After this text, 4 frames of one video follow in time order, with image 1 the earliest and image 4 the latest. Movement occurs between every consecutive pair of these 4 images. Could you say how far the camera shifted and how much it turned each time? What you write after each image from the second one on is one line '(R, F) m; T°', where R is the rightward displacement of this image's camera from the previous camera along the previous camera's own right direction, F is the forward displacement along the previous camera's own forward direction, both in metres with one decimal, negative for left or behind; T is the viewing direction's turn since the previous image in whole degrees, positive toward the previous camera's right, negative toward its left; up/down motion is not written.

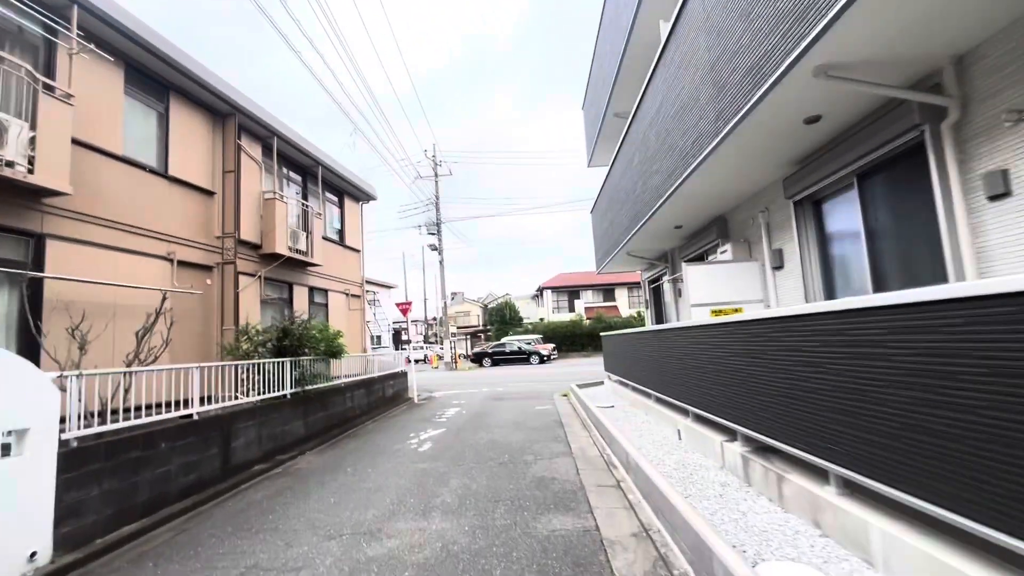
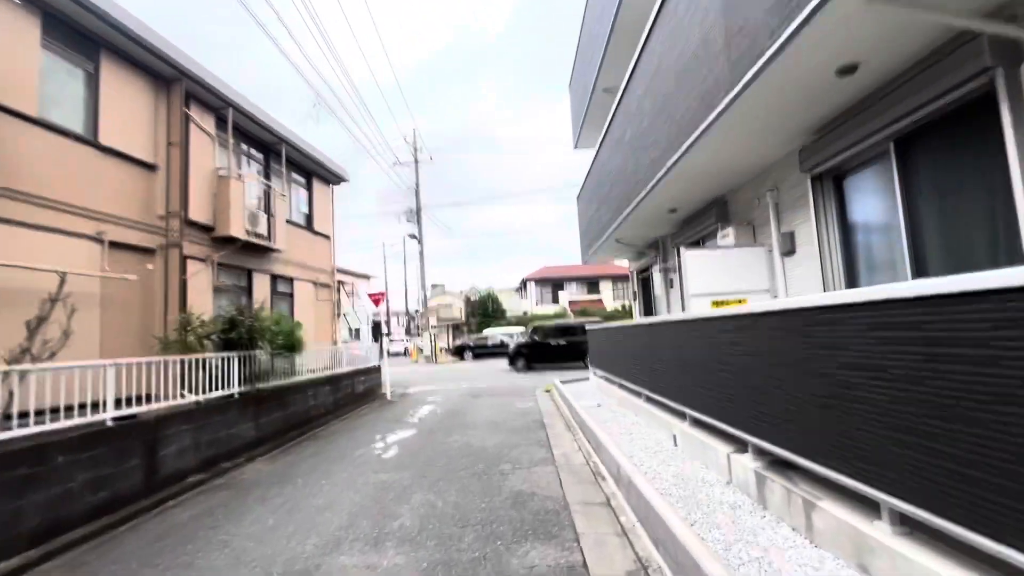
(+0.1, +0.7) m; +2°
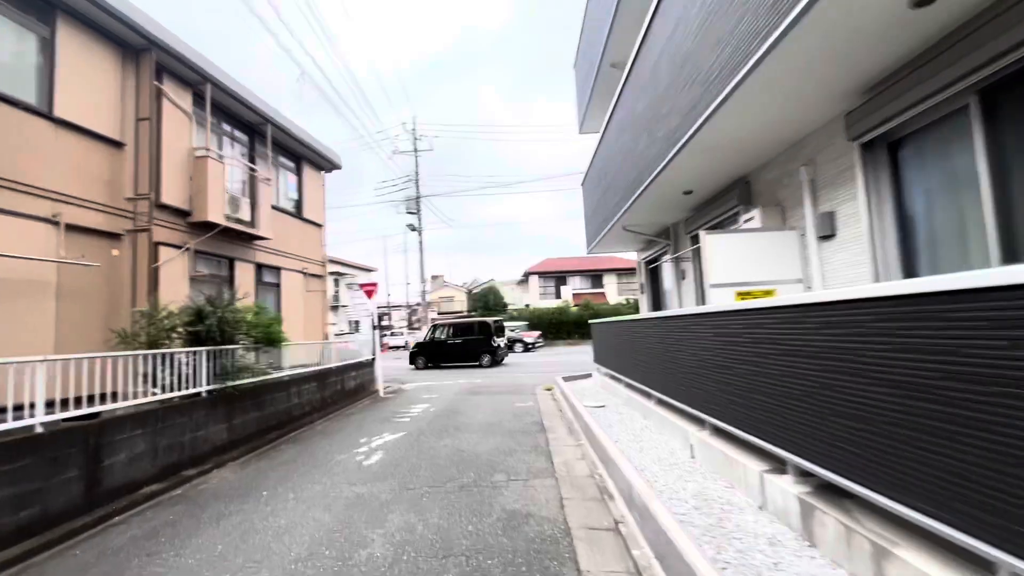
(+0.1, +0.6) m; 0°
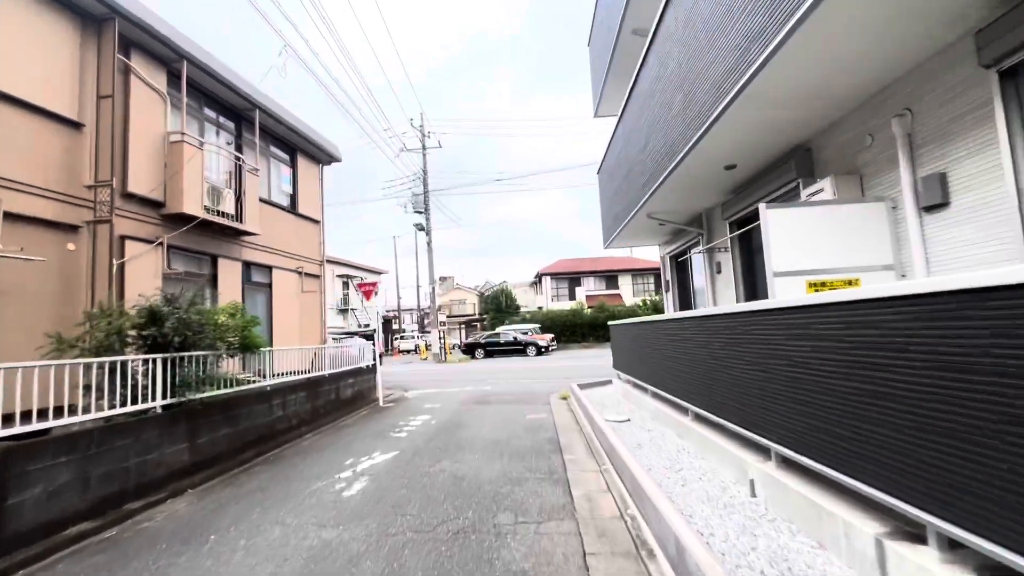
(0.0, +0.9) m; -2°
